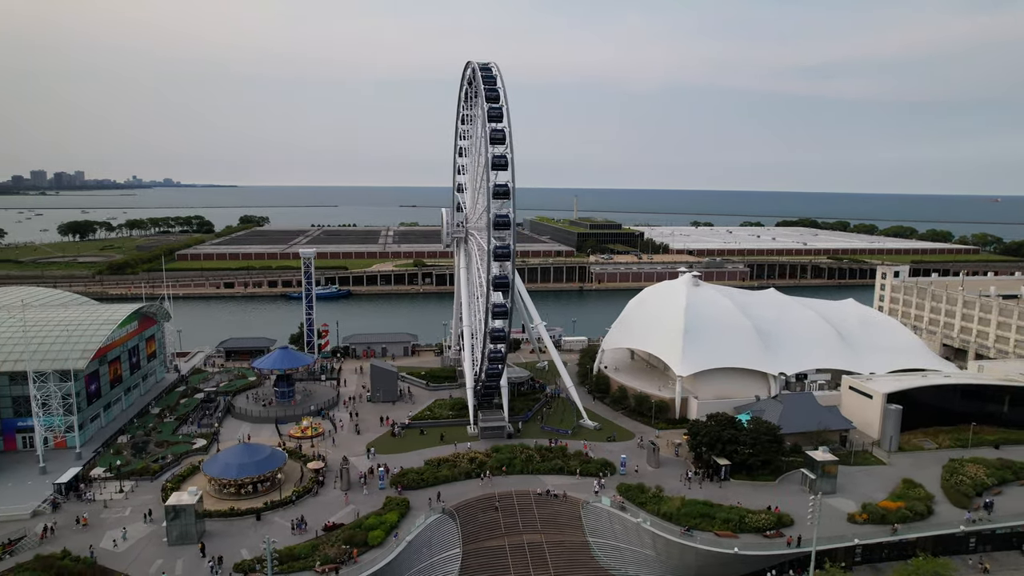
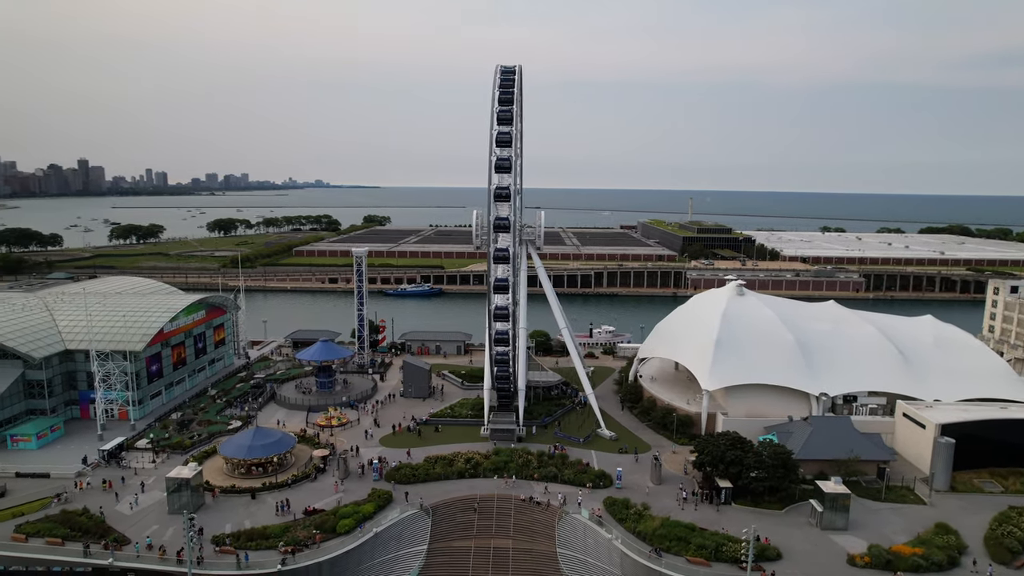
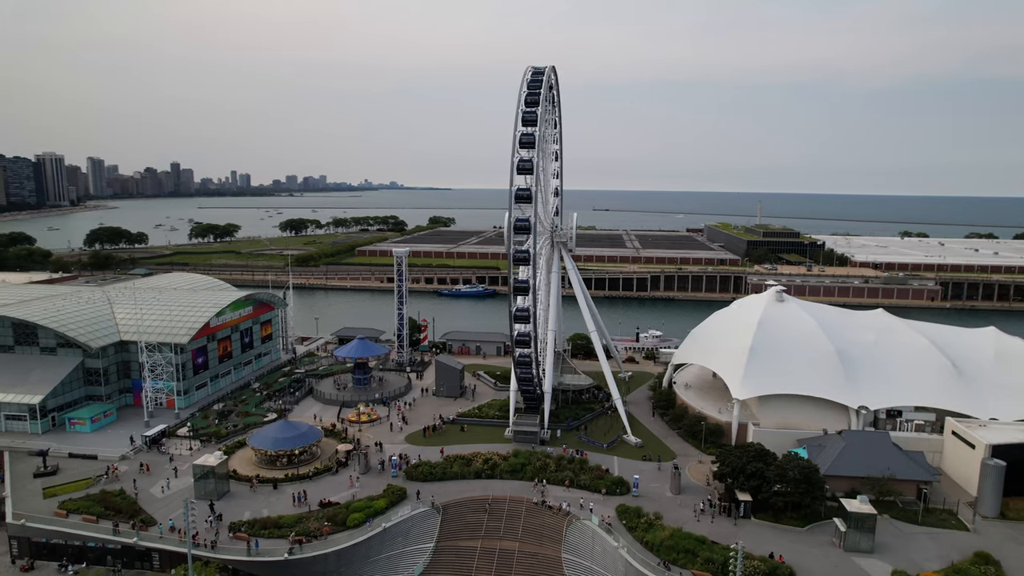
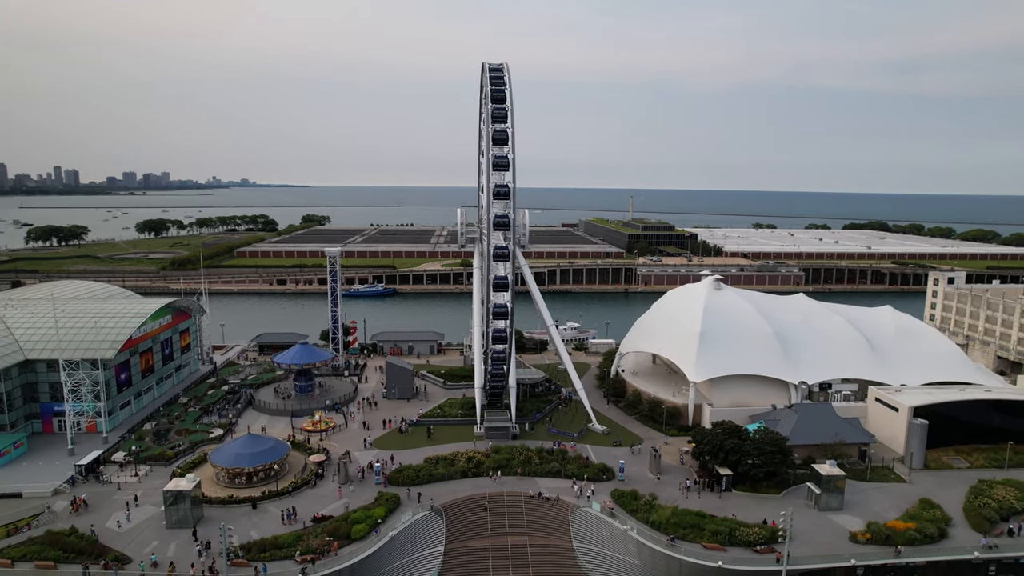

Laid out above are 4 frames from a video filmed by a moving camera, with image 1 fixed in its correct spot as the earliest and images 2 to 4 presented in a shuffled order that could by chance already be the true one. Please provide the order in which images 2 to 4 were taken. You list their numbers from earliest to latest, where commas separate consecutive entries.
4, 2, 3
